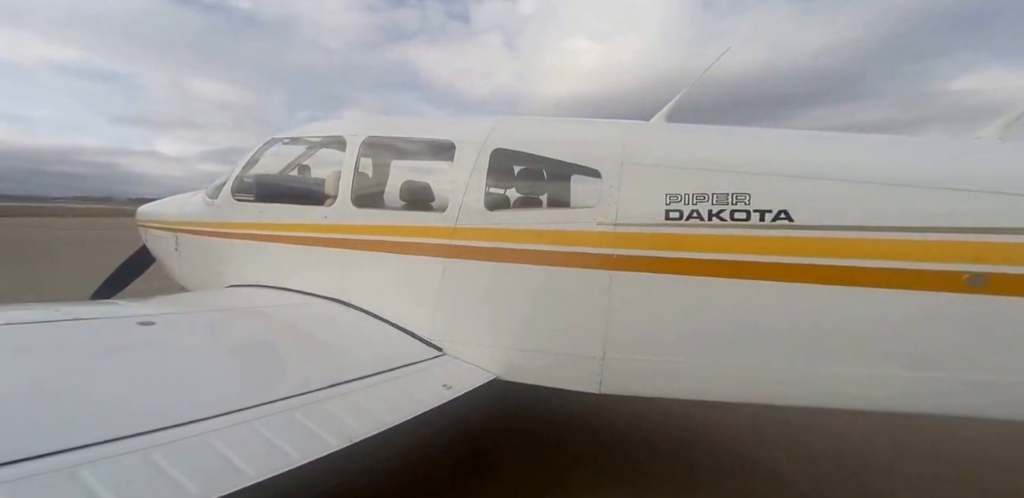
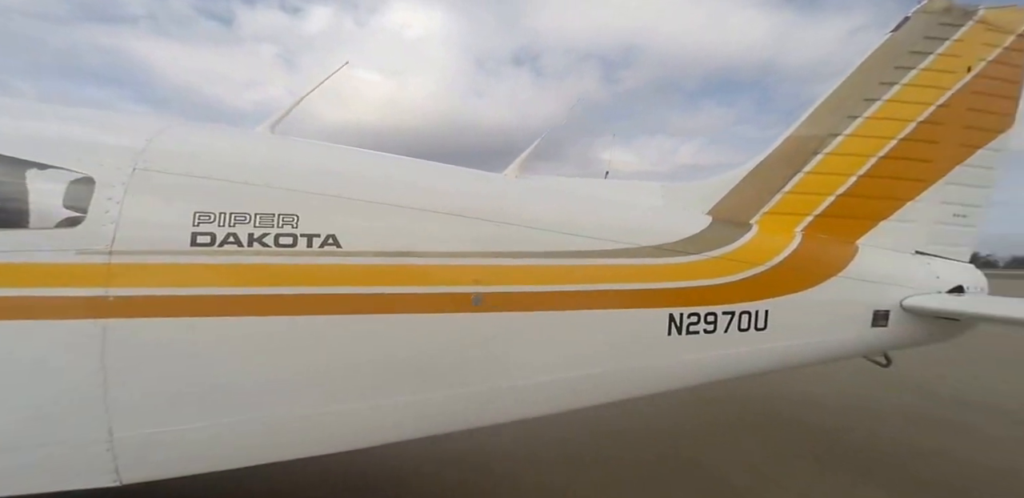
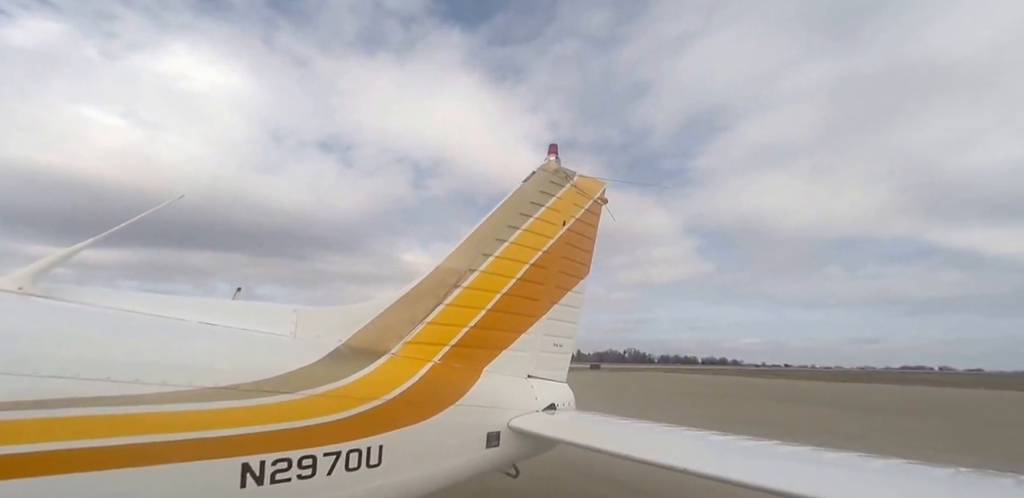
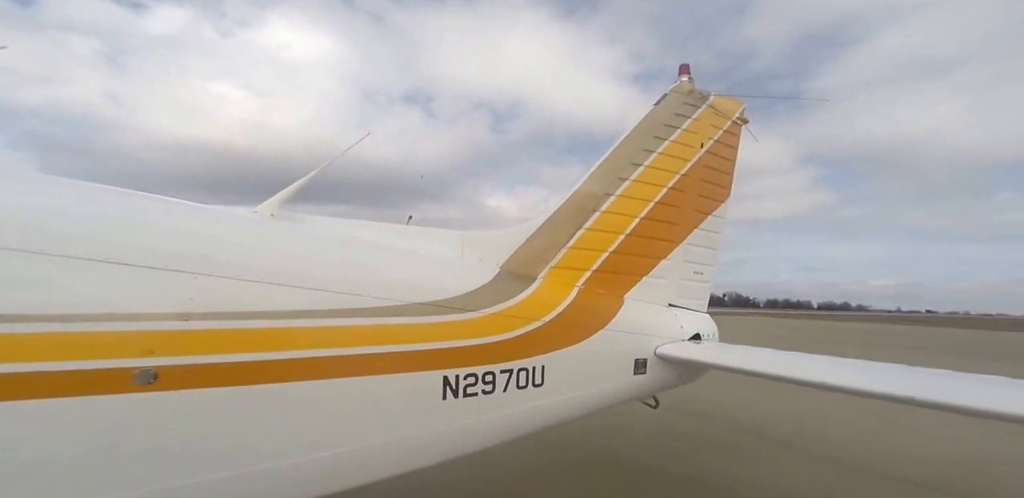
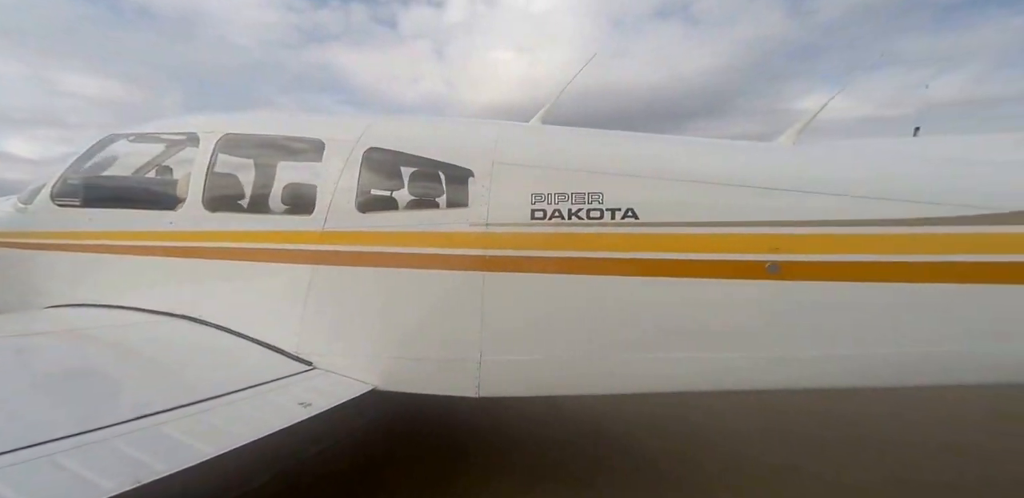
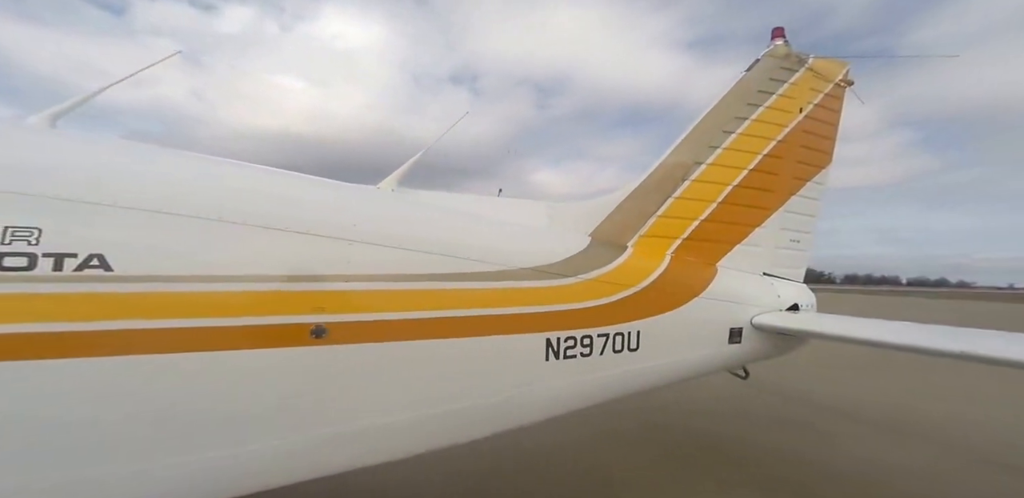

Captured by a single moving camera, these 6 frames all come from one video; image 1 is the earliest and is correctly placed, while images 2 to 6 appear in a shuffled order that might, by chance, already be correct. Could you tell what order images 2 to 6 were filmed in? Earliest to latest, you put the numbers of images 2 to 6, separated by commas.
5, 2, 6, 4, 3
